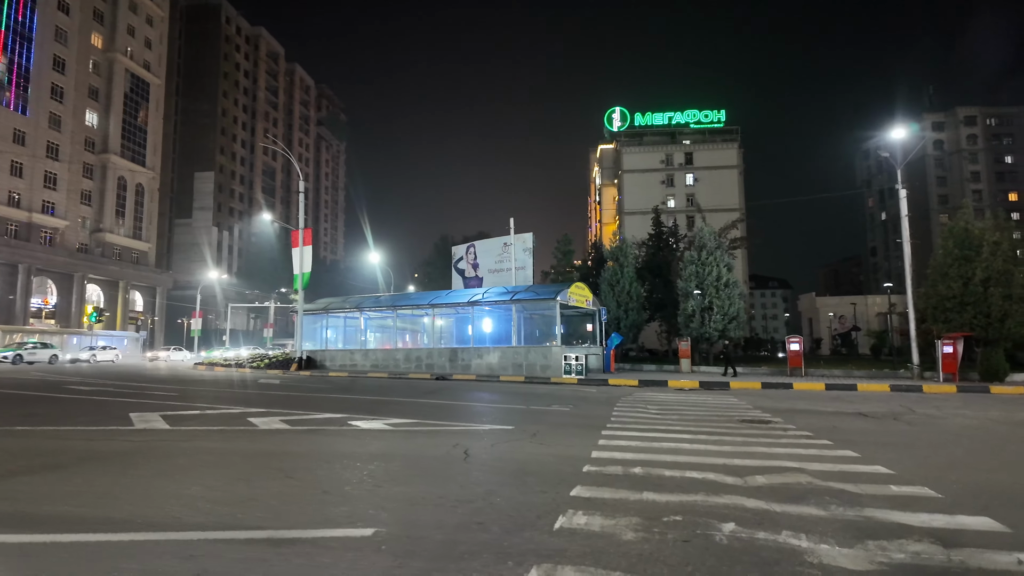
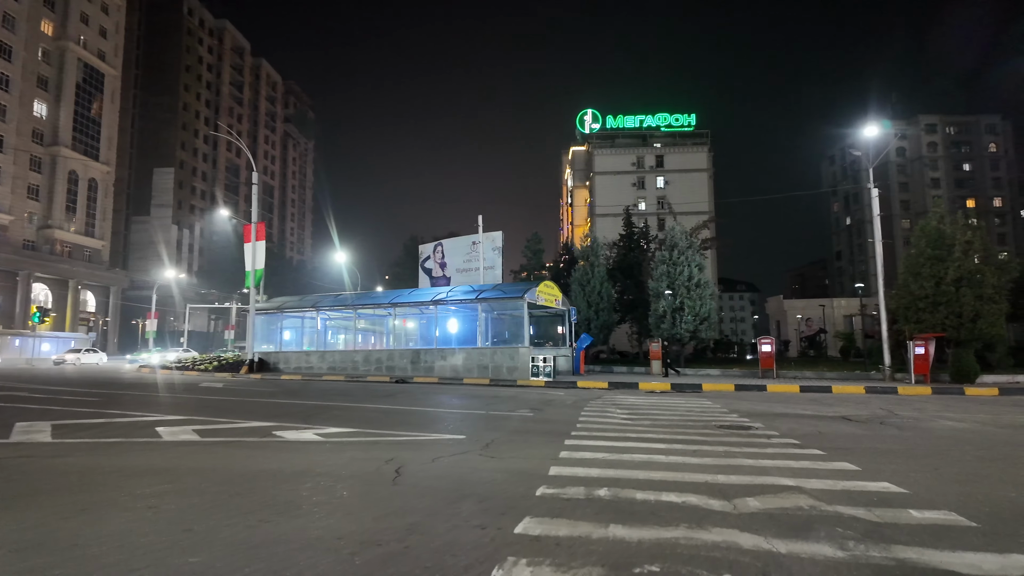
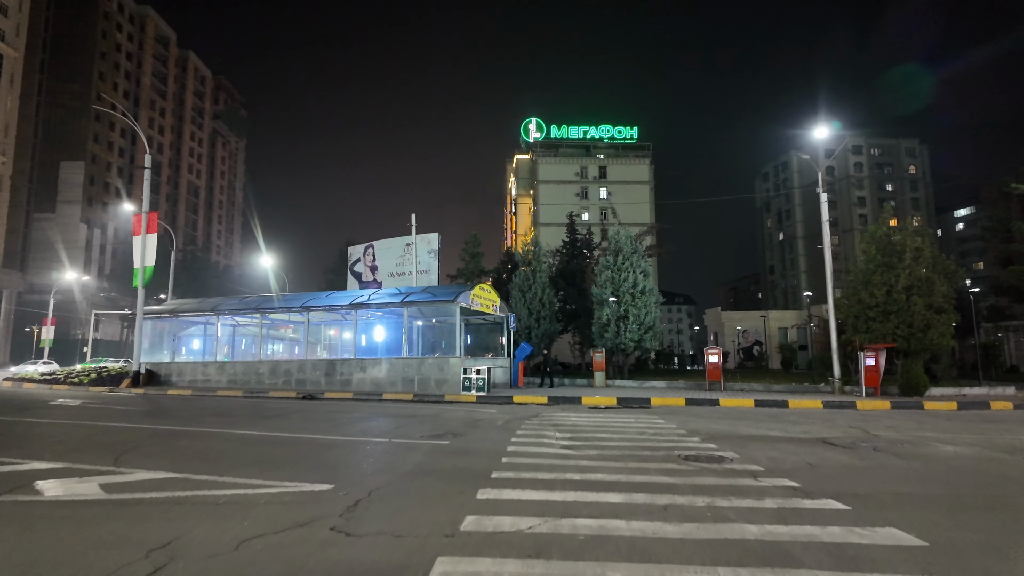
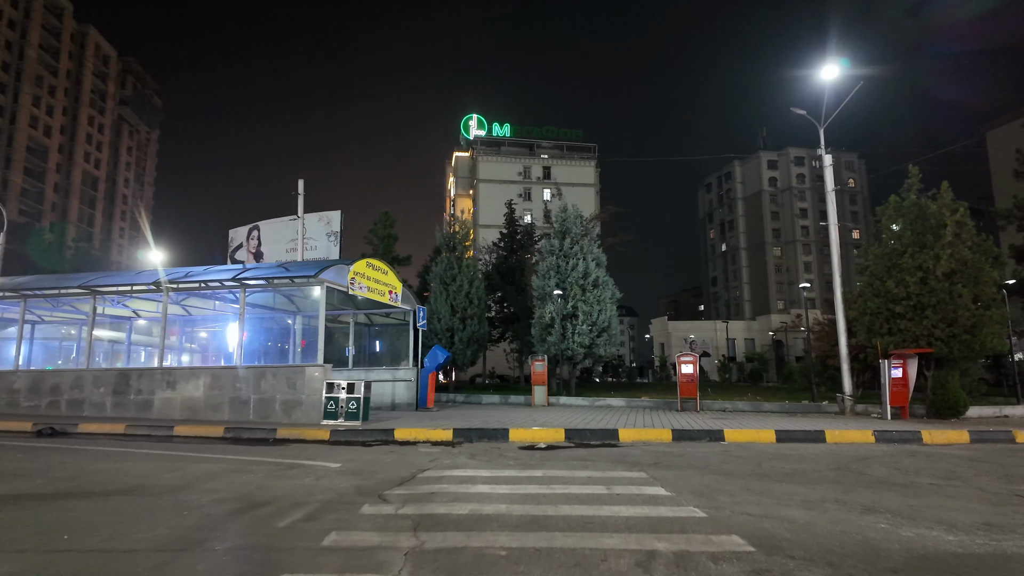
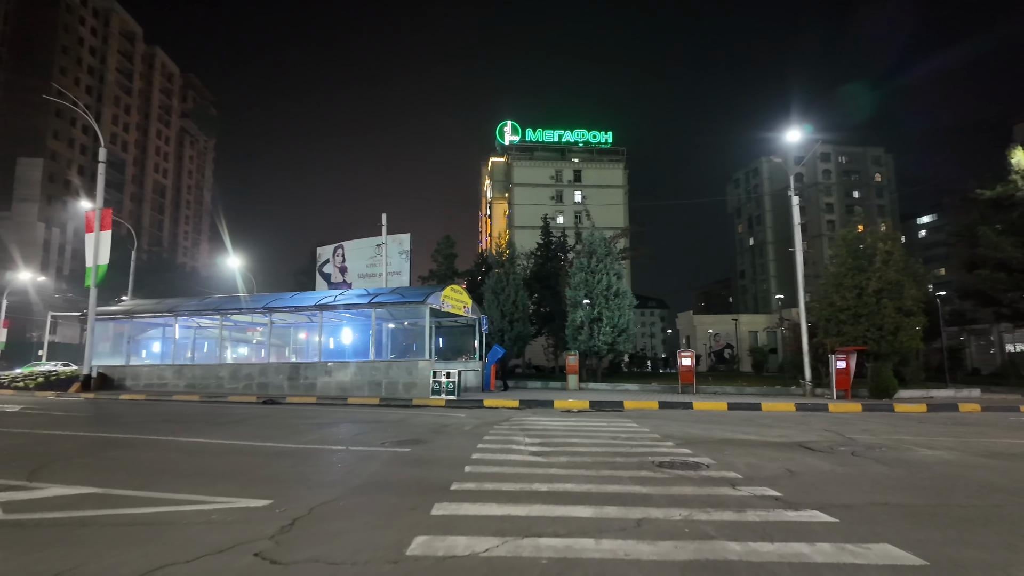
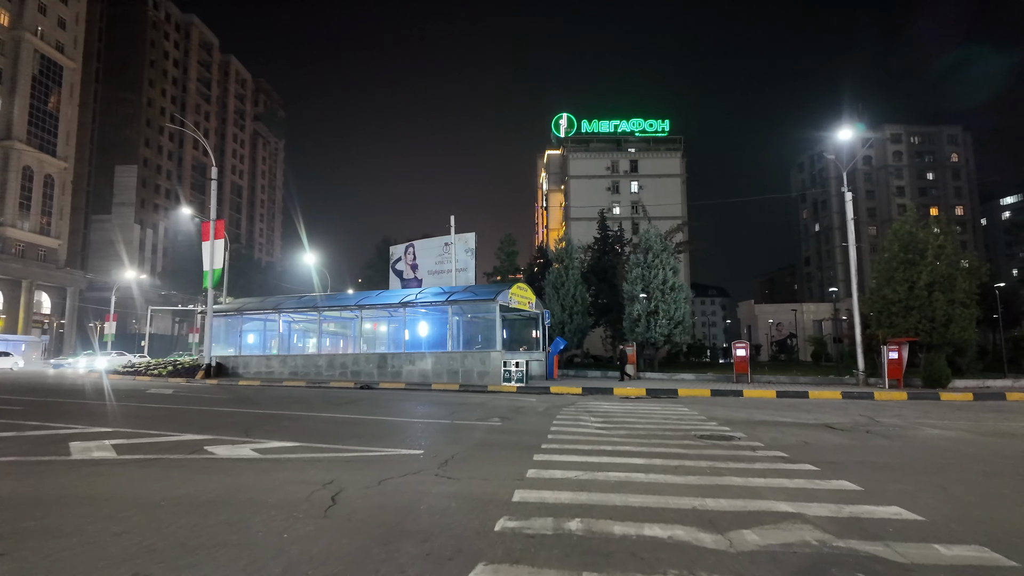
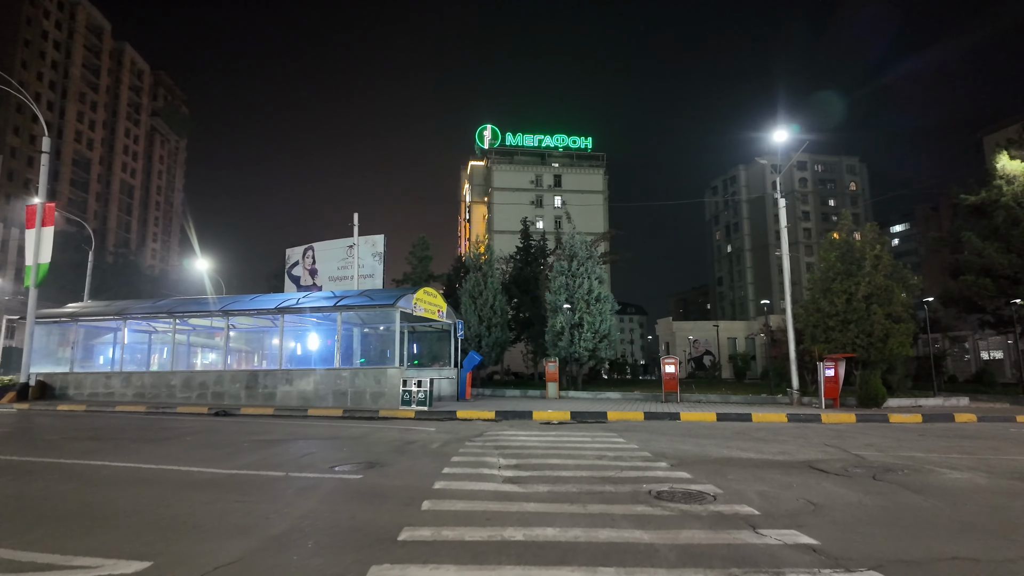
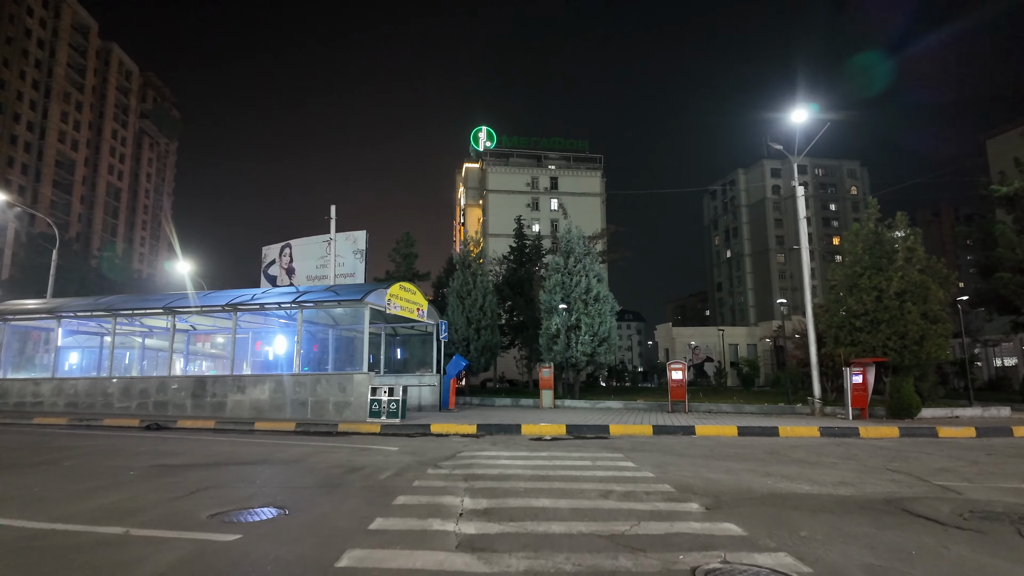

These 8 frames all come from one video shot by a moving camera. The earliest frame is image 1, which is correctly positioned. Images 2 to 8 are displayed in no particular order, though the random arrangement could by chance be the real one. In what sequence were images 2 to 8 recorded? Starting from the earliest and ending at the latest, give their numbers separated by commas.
2, 6, 3, 5, 7, 8, 4
